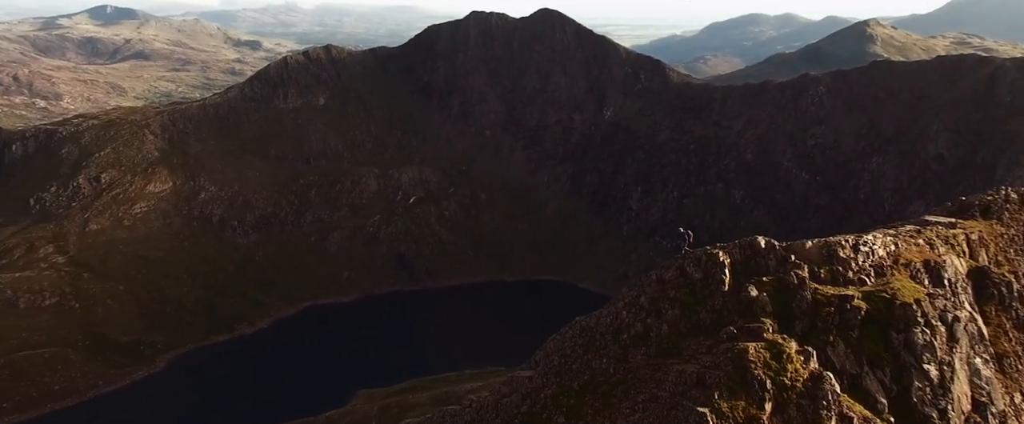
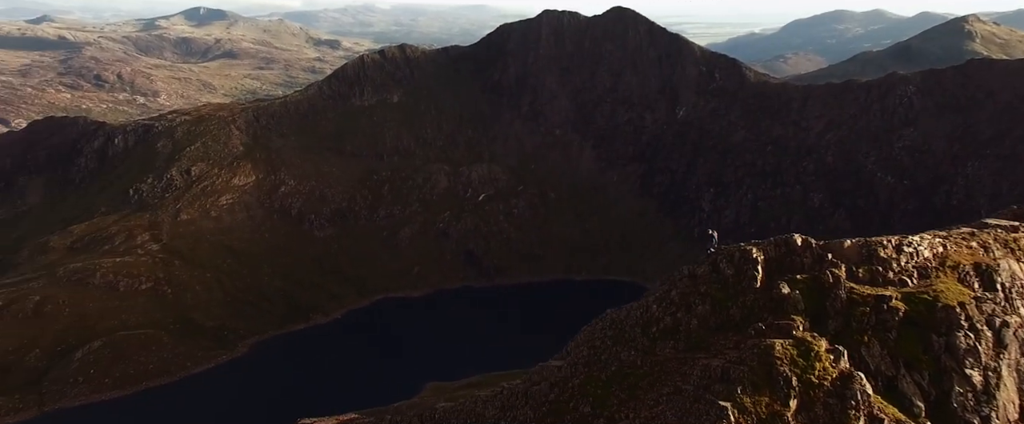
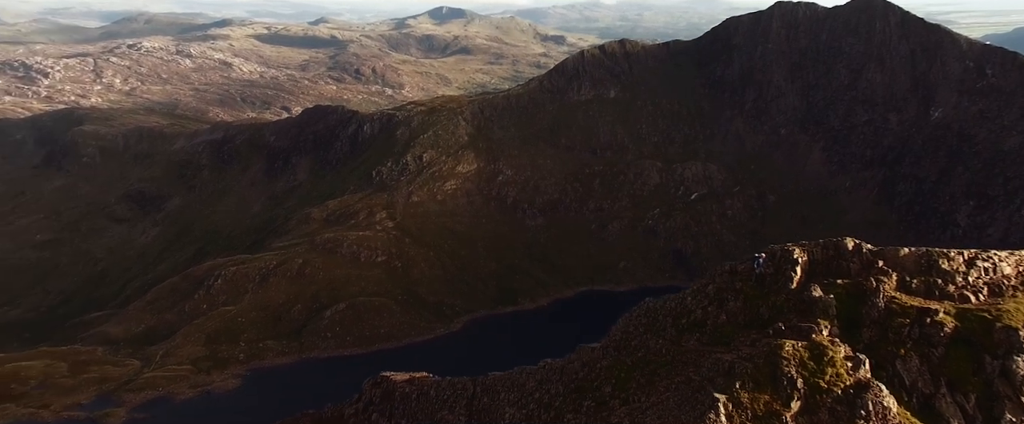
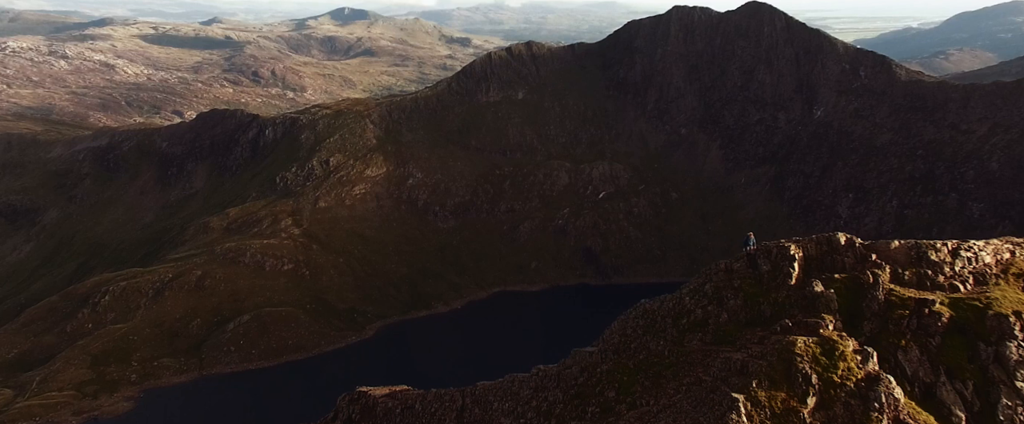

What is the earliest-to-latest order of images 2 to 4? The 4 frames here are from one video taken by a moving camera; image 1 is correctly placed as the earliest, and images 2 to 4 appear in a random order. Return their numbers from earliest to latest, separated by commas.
2, 4, 3
